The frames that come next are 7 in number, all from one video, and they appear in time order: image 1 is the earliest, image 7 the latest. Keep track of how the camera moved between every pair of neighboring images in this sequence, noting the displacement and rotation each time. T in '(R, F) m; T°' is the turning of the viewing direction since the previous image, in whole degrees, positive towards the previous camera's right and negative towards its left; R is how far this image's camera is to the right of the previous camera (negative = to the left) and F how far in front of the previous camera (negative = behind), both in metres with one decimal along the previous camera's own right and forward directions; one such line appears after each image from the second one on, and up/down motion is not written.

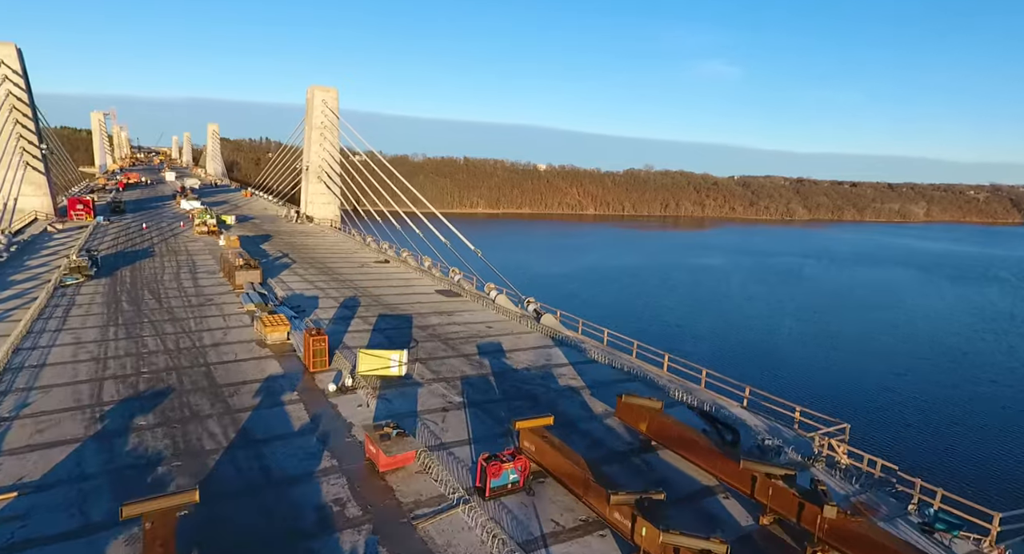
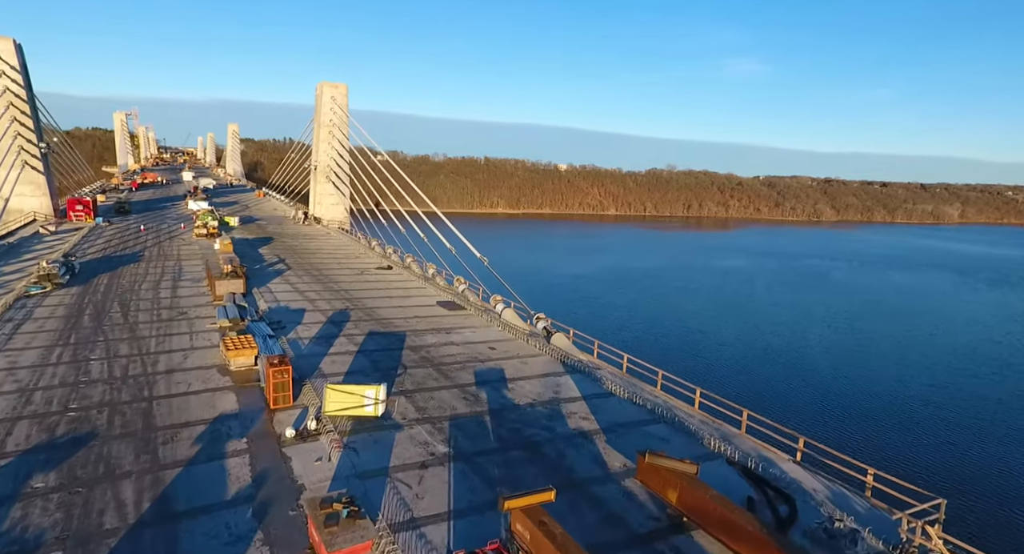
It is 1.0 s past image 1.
(+0.3, +1.6) m; -2°
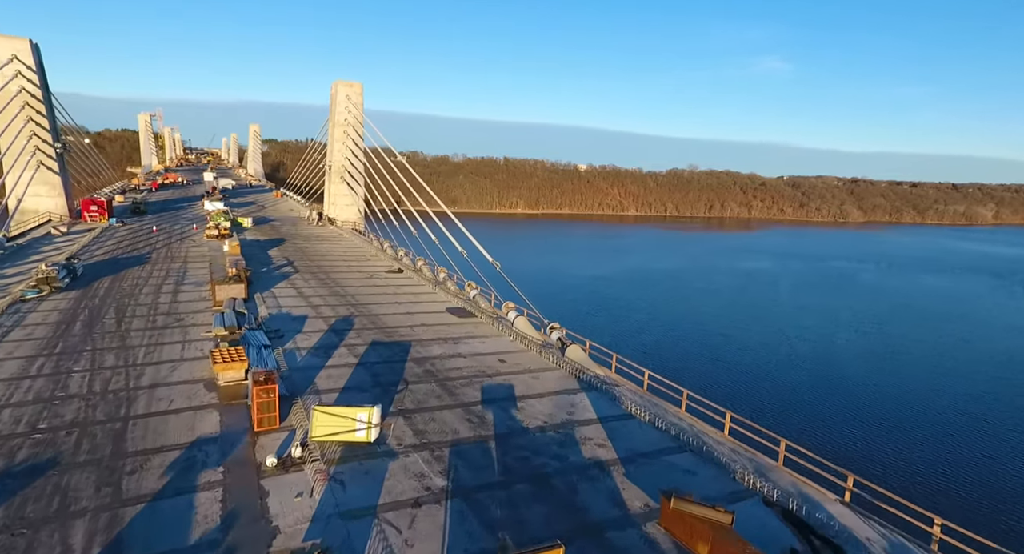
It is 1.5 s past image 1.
(+0.1, +0.8) m; -2°
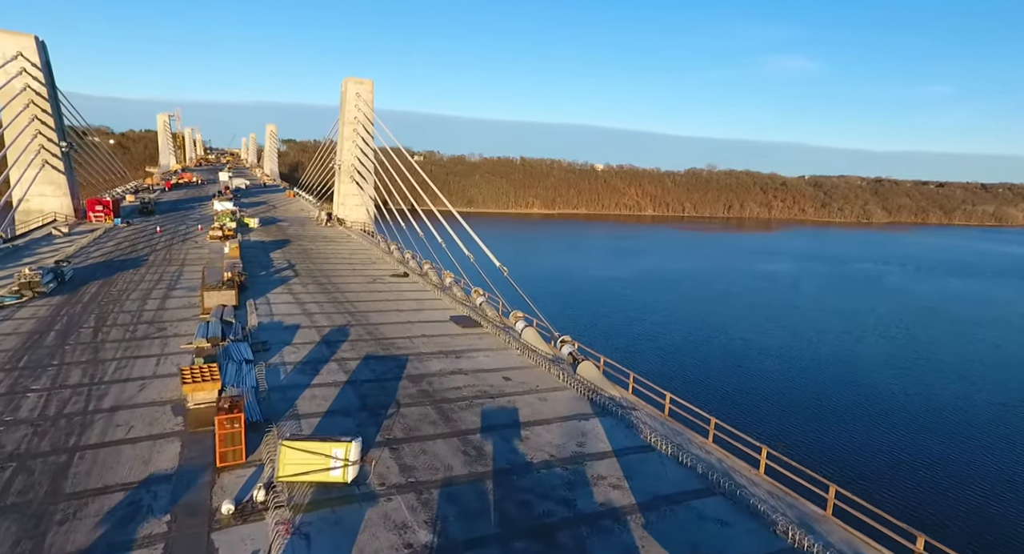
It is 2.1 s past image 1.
(+0.2, +1.0) m; -2°
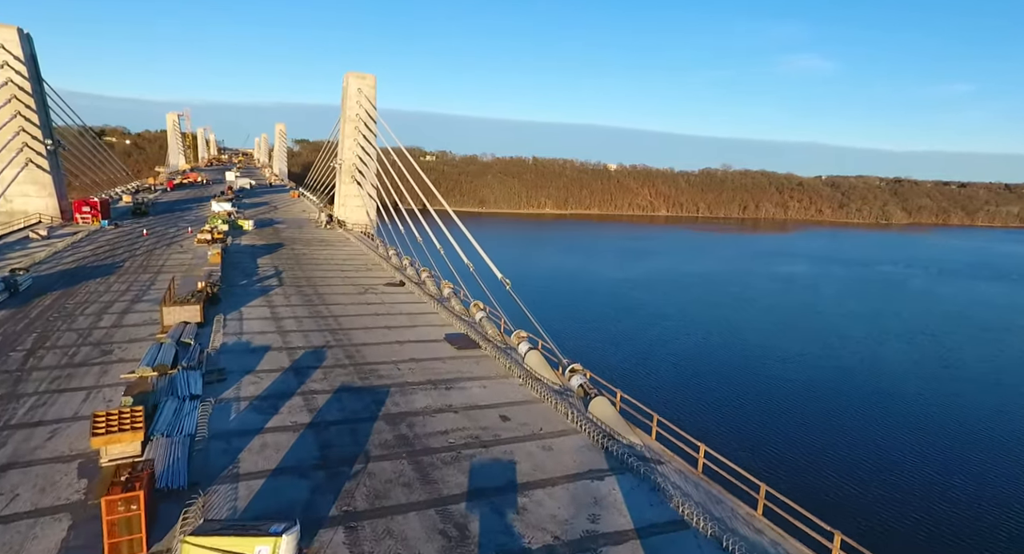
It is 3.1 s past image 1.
(+0.2, +1.6) m; -1°
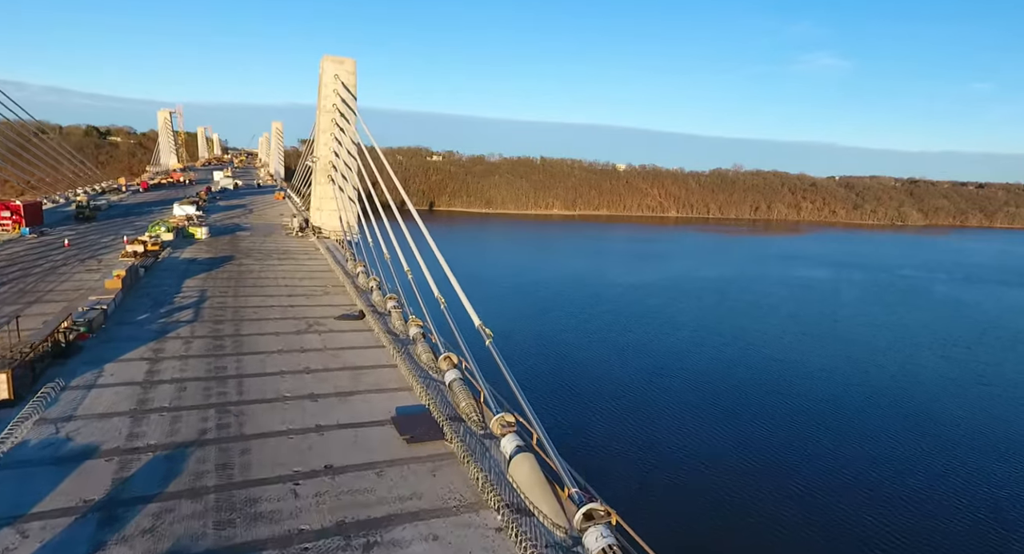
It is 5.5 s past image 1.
(+0.3, +3.9) m; -1°
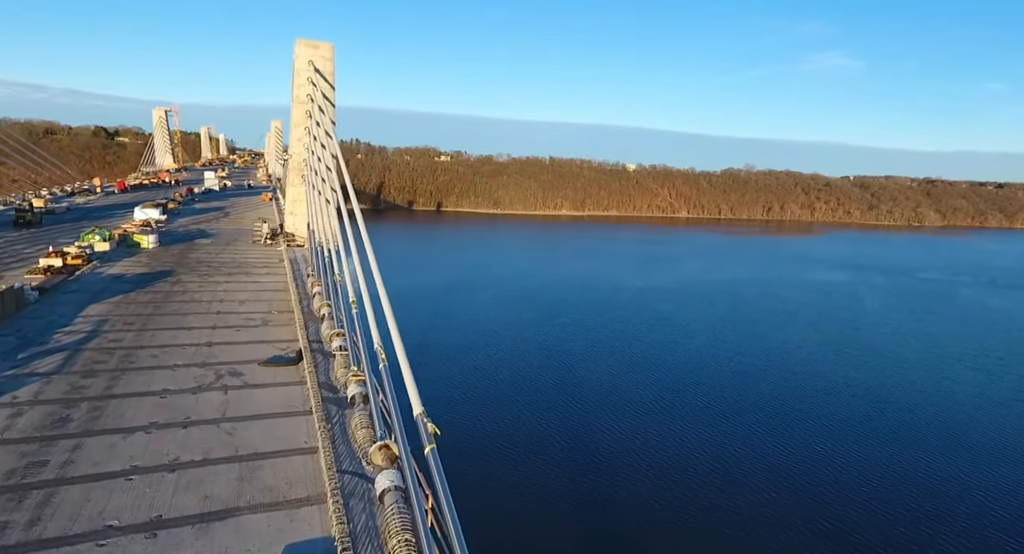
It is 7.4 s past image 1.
(+0.4, +3.2) m; -1°
